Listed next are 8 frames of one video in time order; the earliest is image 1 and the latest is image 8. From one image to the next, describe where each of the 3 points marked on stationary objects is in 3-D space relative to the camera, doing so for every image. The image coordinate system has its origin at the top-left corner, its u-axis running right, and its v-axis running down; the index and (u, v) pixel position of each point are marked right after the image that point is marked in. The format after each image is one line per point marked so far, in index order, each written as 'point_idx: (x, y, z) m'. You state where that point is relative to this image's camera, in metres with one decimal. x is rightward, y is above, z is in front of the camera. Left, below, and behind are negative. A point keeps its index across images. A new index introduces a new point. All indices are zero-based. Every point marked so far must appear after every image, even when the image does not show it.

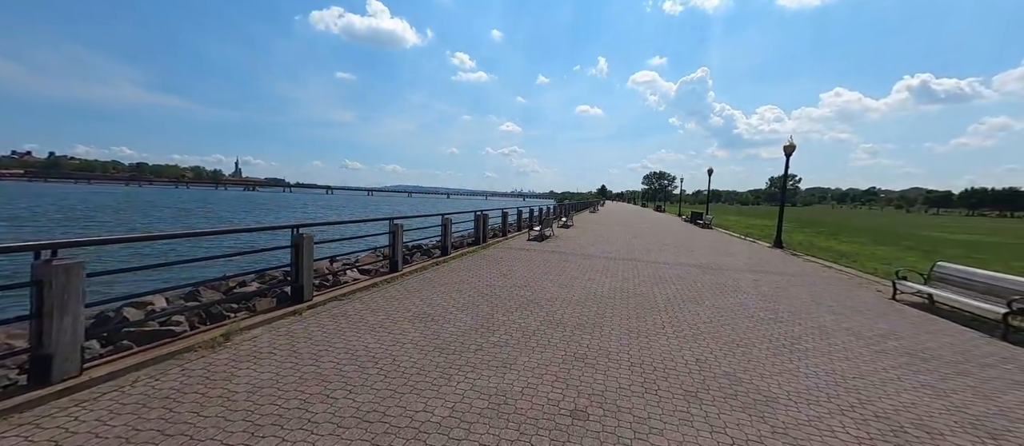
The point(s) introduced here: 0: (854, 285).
0: (+8.1, -1.5, +8.4) m
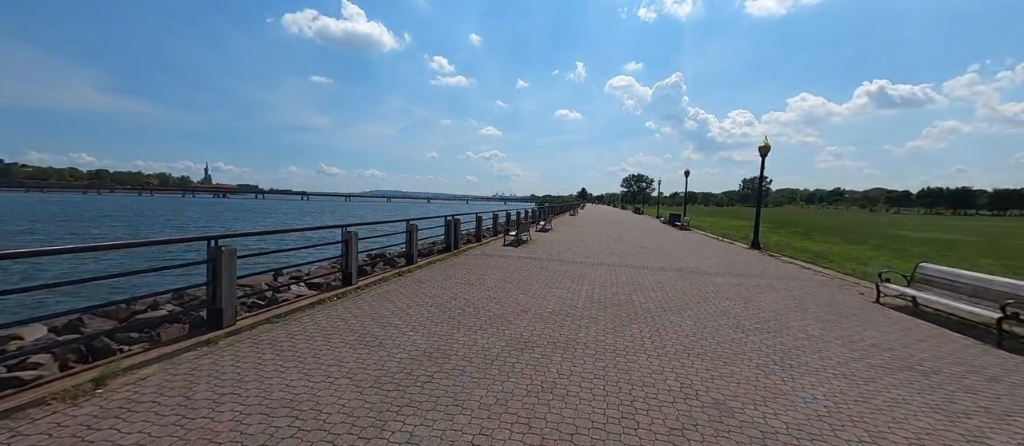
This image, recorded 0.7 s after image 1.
0: (+7.5, -1.5, +8.2) m
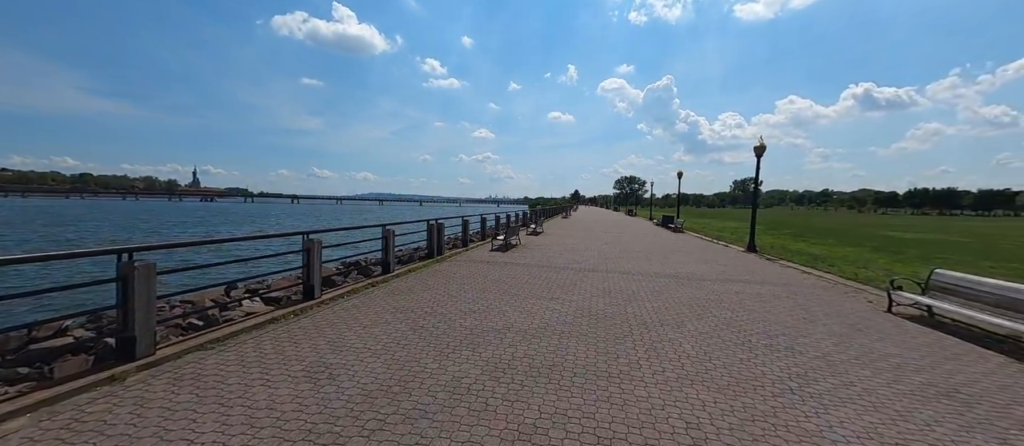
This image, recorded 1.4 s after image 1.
0: (+7.1, -1.6, +7.7) m
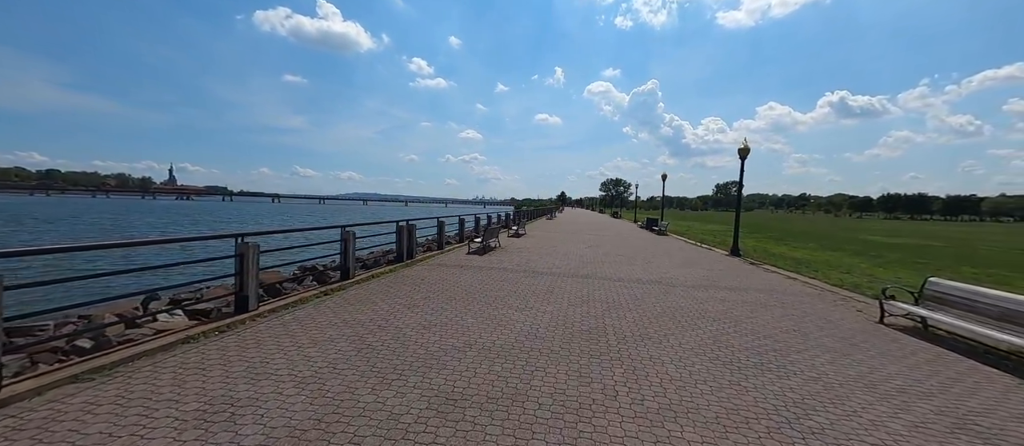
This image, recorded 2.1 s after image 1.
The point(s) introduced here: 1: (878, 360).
0: (+6.6, -1.7, +7.4) m
1: (+4.7, -1.8, +4.5) m
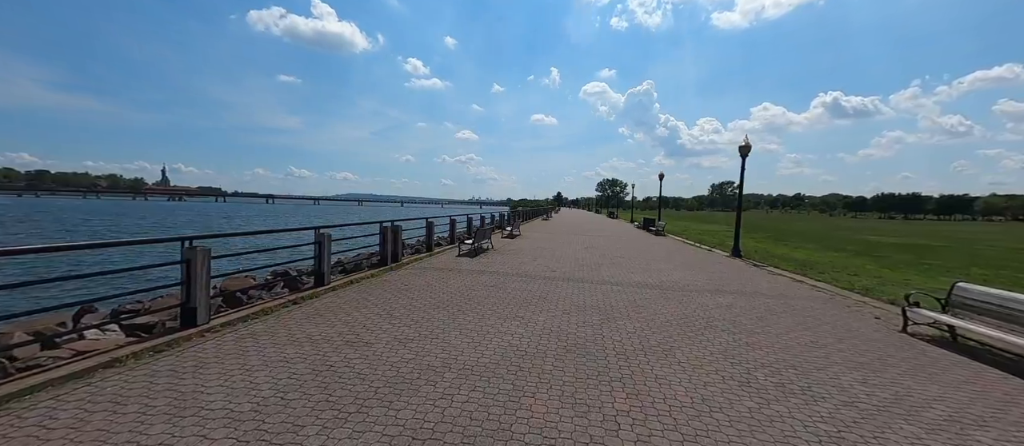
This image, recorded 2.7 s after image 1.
0: (+6.4, -1.7, +6.8) m
1: (+4.5, -1.8, +4.0) m
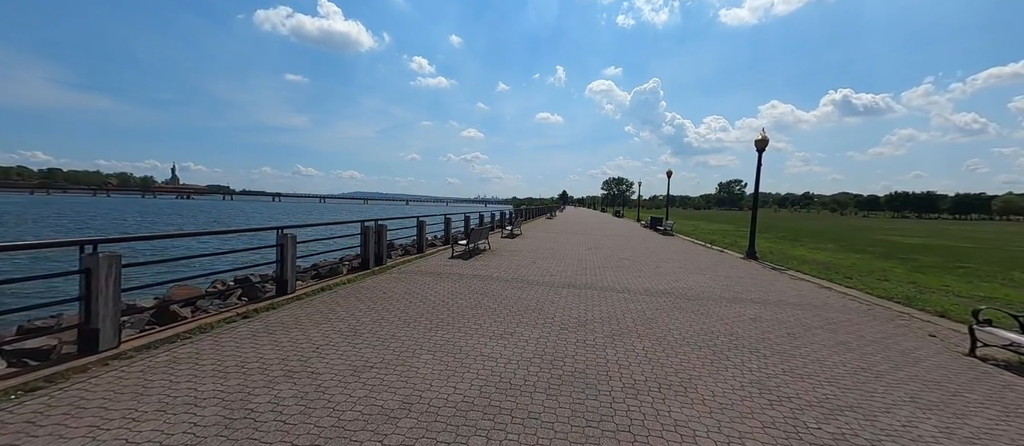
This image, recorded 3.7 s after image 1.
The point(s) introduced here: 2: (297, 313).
0: (+6.2, -1.7, +5.9) m
1: (+4.3, -1.8, +3.1) m
2: (-3.2, -1.3, +5.4) m
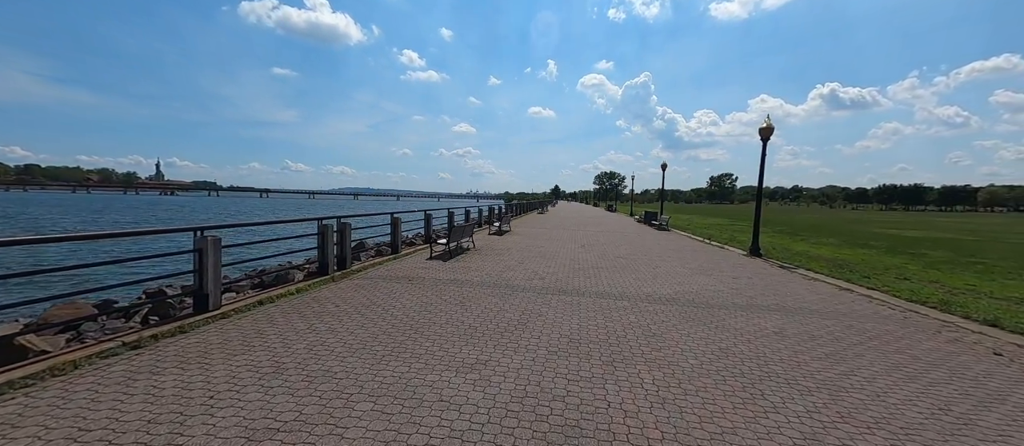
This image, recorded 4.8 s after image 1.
0: (+5.9, -1.6, +4.9) m
1: (+4.1, -1.8, +2.1) m
2: (-3.5, -1.3, +4.2) m
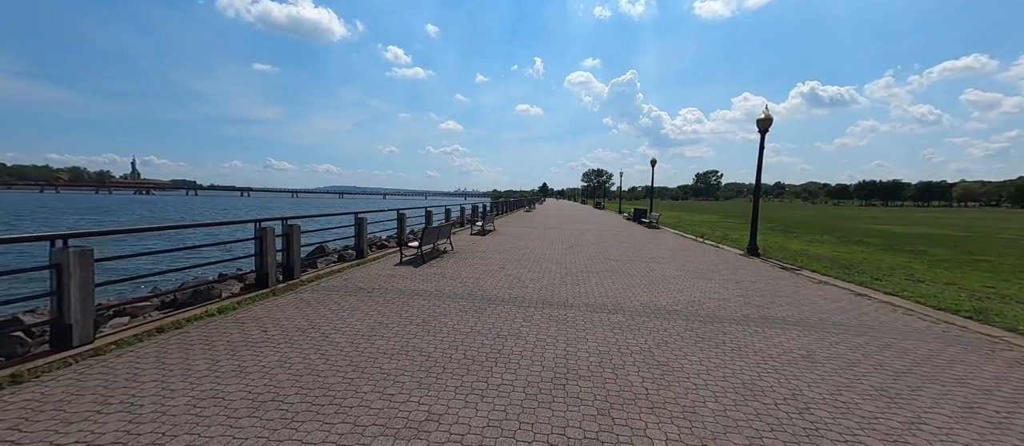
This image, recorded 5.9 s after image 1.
0: (+5.6, -1.6, +4.1) m
1: (+3.8, -1.8, +1.2) m
2: (-3.8, -1.4, +3.1) m
